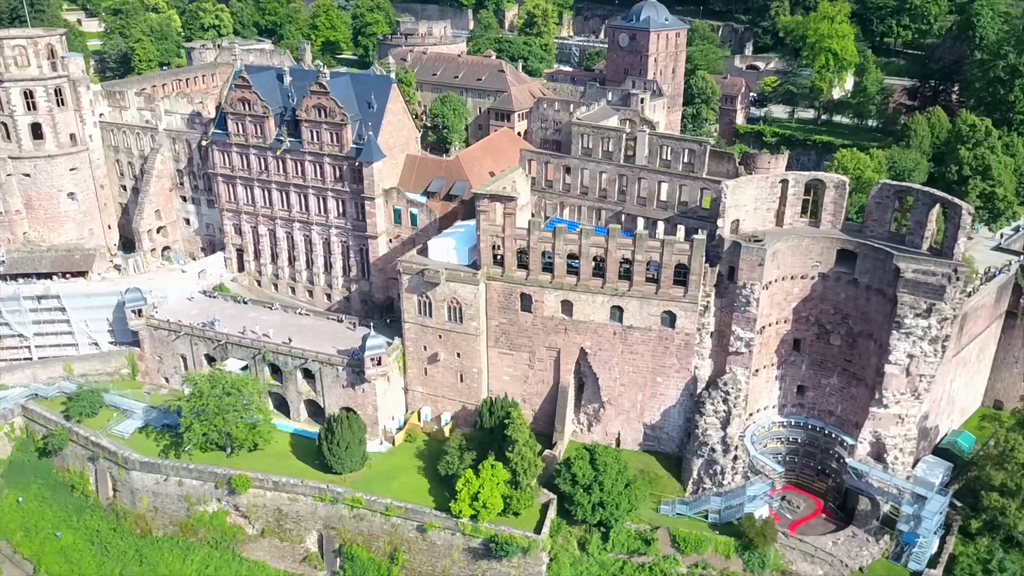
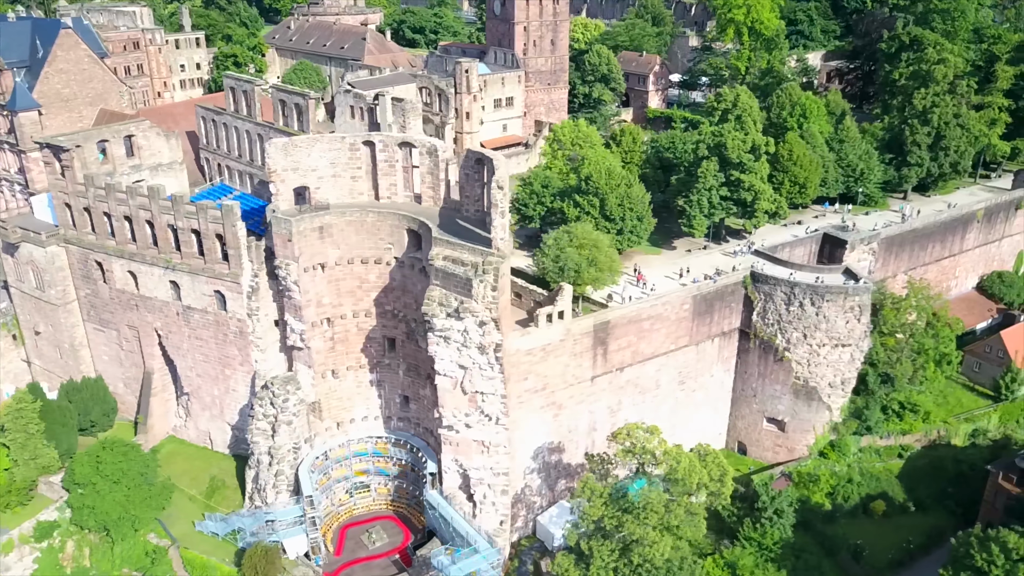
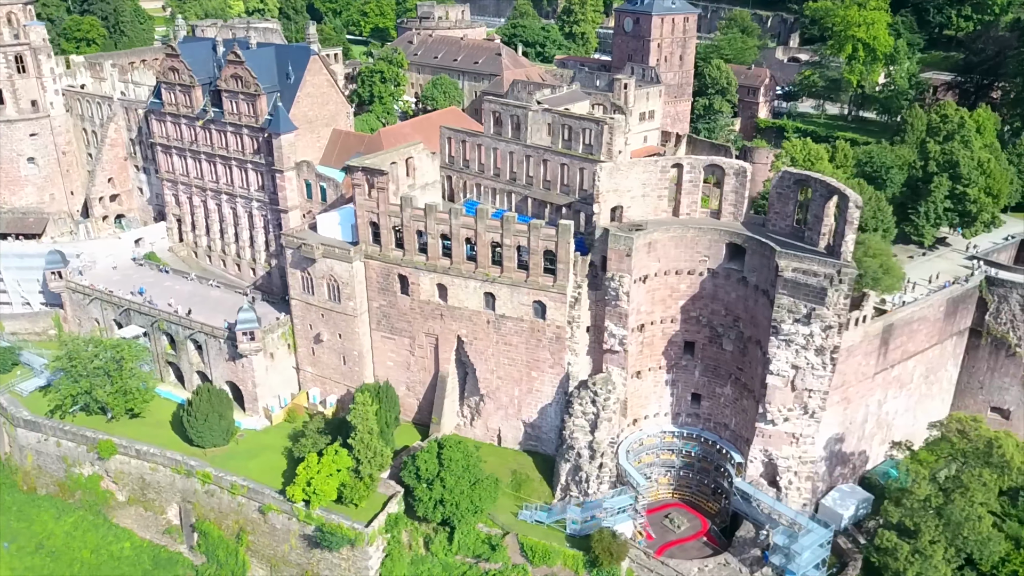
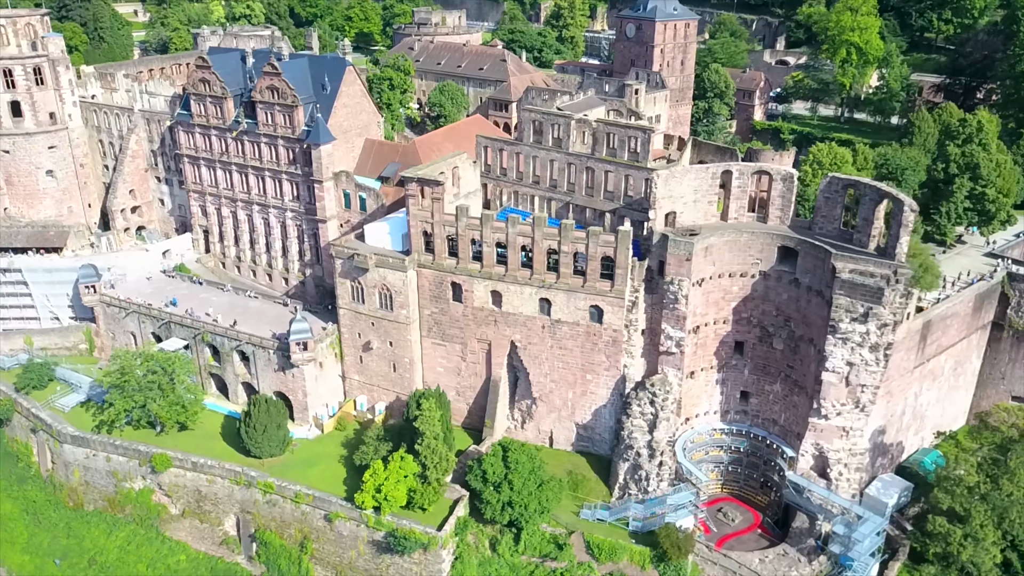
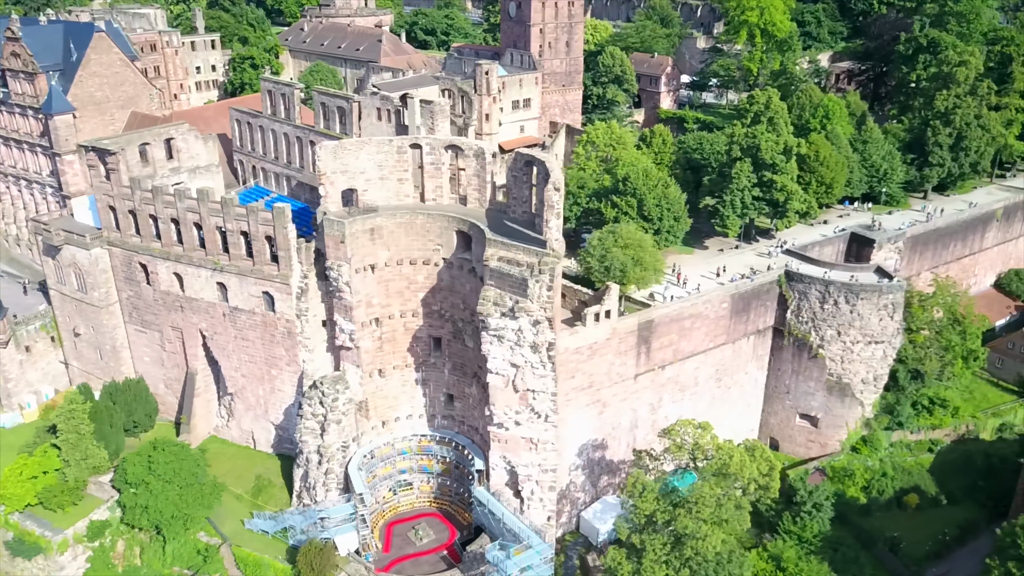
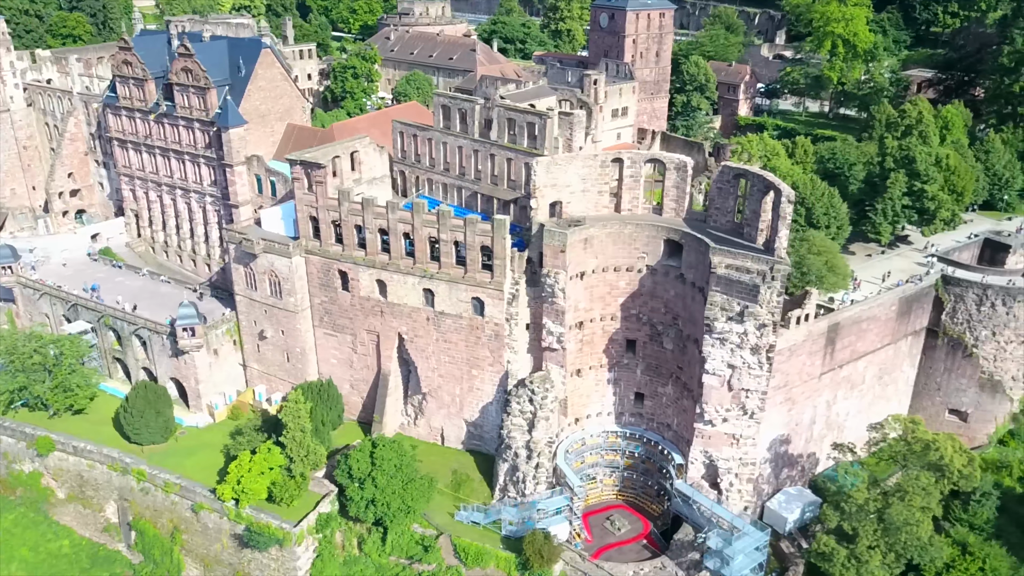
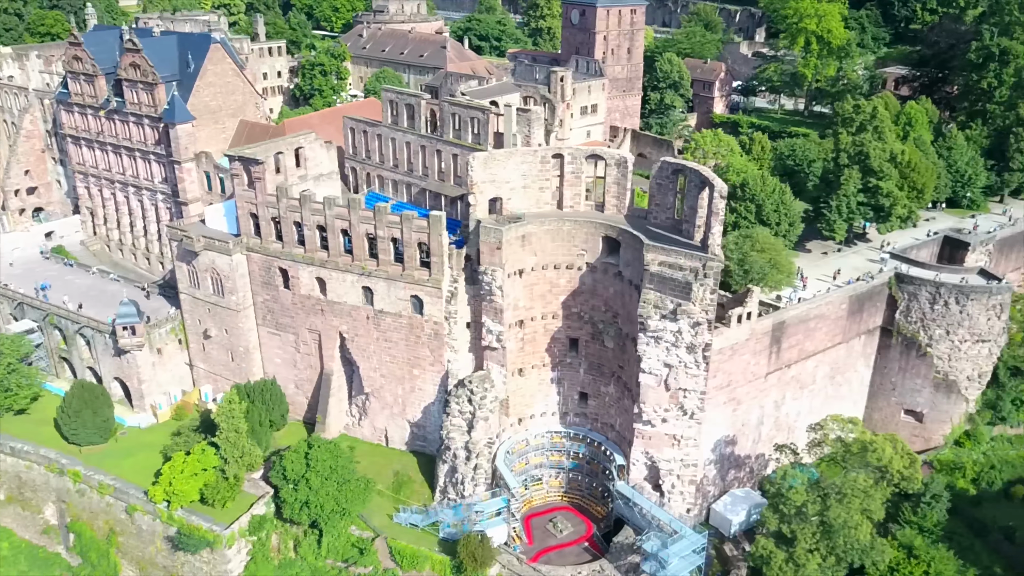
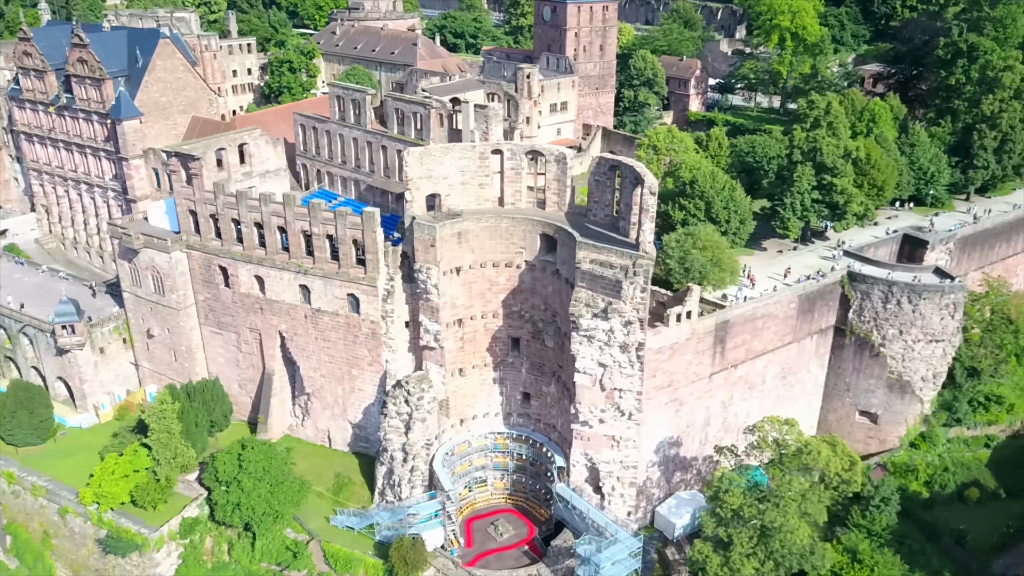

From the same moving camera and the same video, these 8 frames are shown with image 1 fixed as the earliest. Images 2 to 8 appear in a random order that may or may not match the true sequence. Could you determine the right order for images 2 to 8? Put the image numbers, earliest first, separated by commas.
4, 3, 6, 7, 8, 5, 2
